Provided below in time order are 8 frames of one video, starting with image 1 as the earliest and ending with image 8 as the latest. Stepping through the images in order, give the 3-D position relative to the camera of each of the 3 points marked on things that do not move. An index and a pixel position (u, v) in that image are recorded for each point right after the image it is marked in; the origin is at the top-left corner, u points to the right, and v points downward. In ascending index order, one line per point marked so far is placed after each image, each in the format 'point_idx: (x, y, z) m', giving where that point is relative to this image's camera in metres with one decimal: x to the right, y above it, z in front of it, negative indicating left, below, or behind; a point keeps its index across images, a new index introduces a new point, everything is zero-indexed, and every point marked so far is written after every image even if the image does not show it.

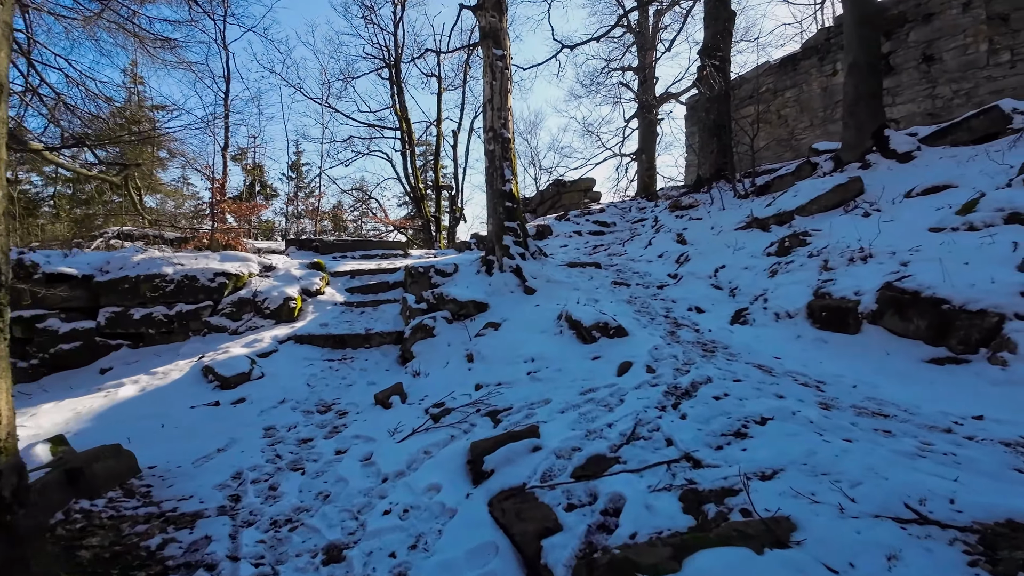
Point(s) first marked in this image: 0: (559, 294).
0: (+0.5, -0.1, +5.9) m
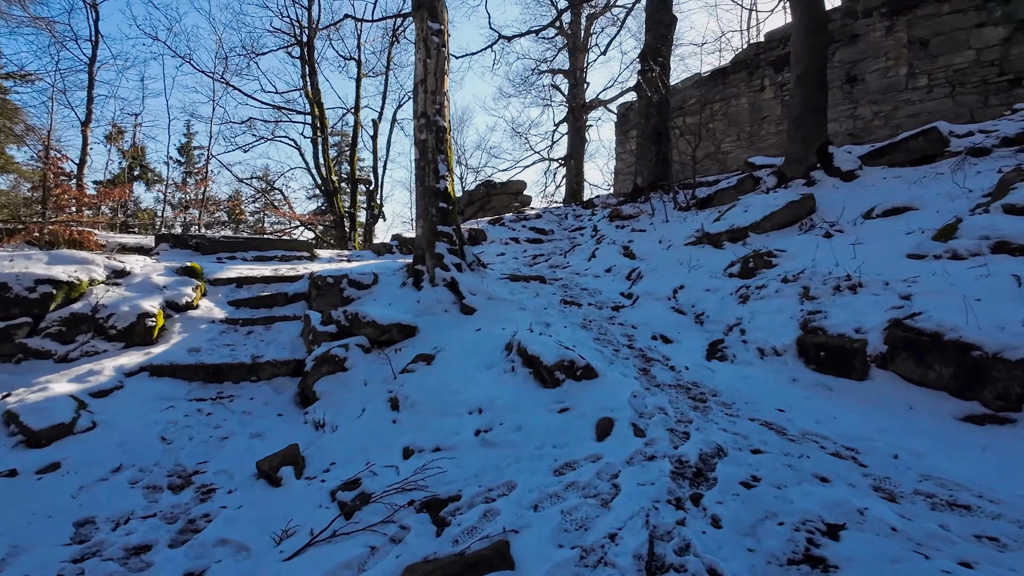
0: (-0.1, -0.3, +4.9) m
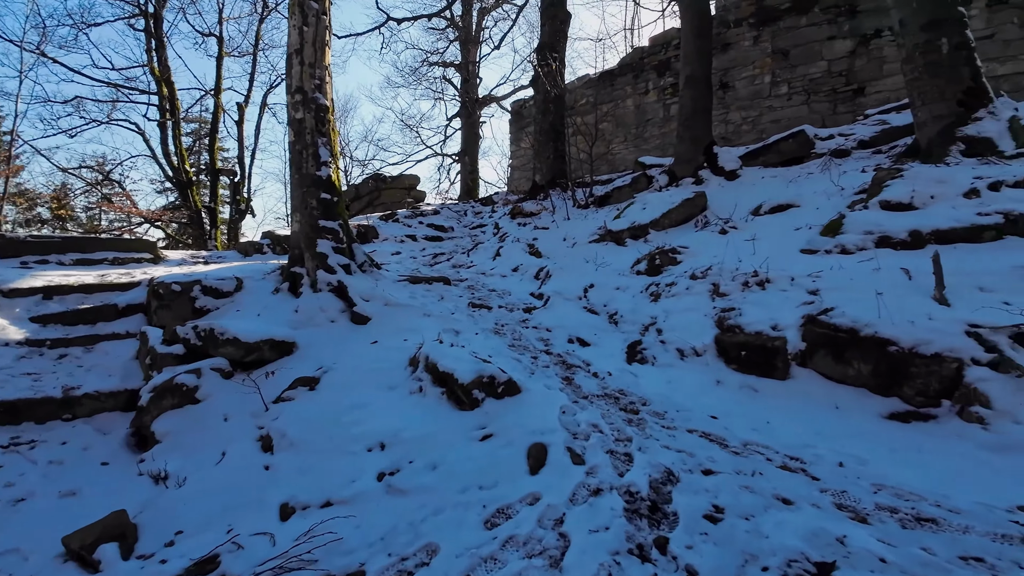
0: (-1.0, -0.3, +4.3) m
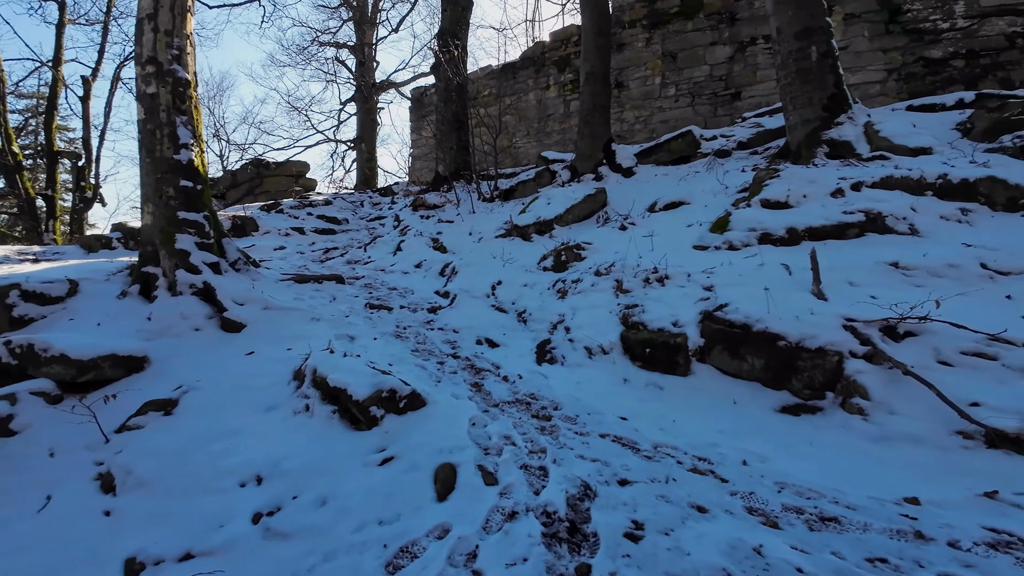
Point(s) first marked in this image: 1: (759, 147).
0: (-1.7, -0.3, +3.8) m
1: (+3.2, +1.8, +6.5) m
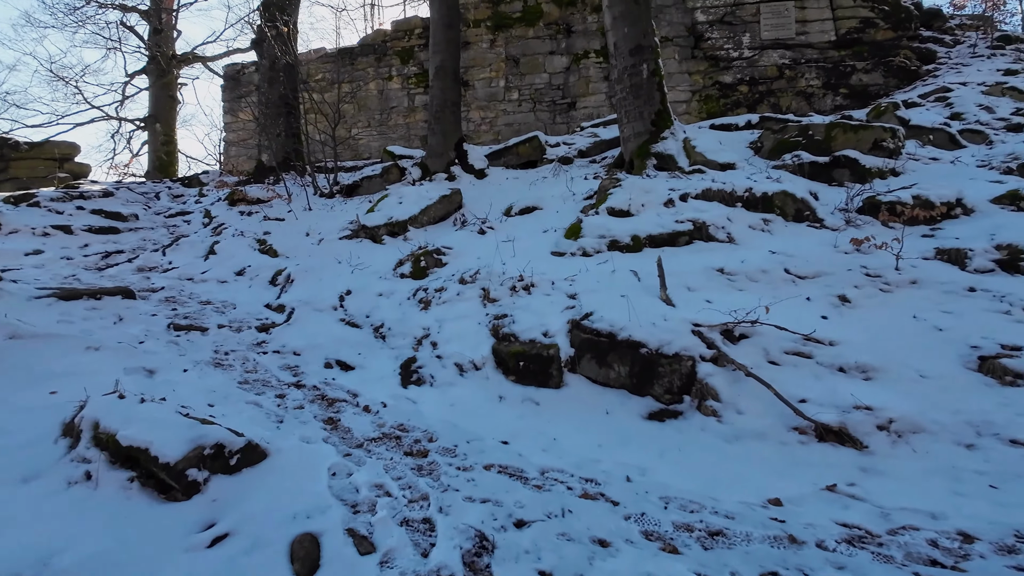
0: (-2.6, -0.5, +2.8) m
1: (+1.2, +1.8, +6.9) m
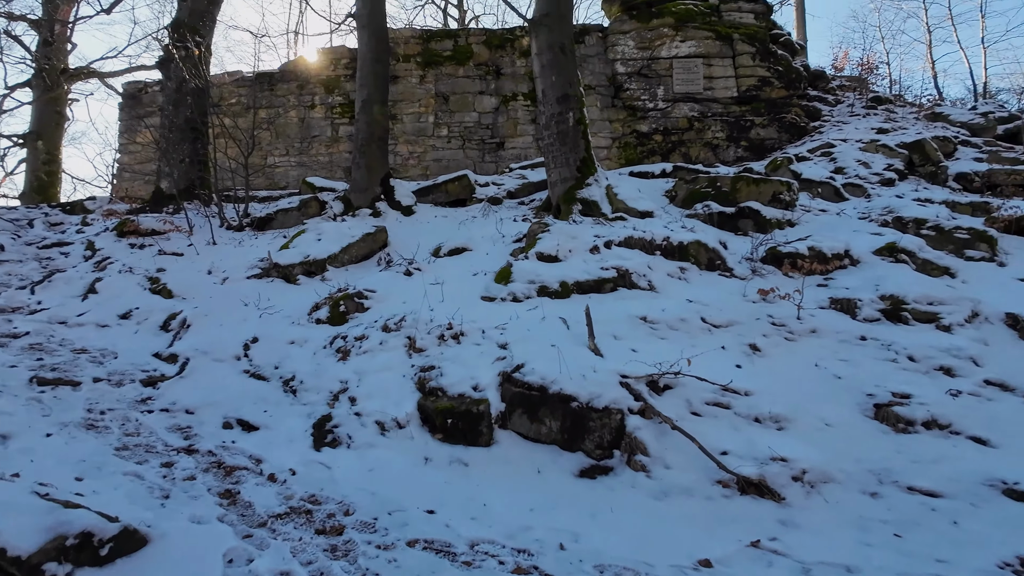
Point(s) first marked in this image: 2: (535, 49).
0: (-2.9, -0.7, +2.2) m
1: (+0.2, +1.3, +7.0) m
2: (+0.3, +3.0, +6.2) m
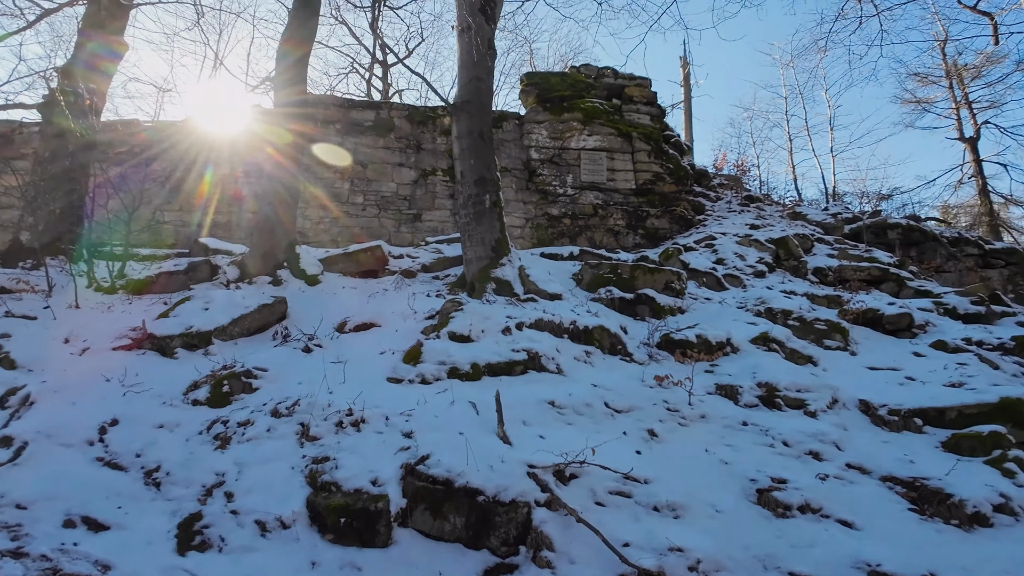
0: (-3.3, -1.0, +1.6) m
1: (-1.0, +0.2, +7.0) m
2: (-0.7, +2.1, +6.5) m
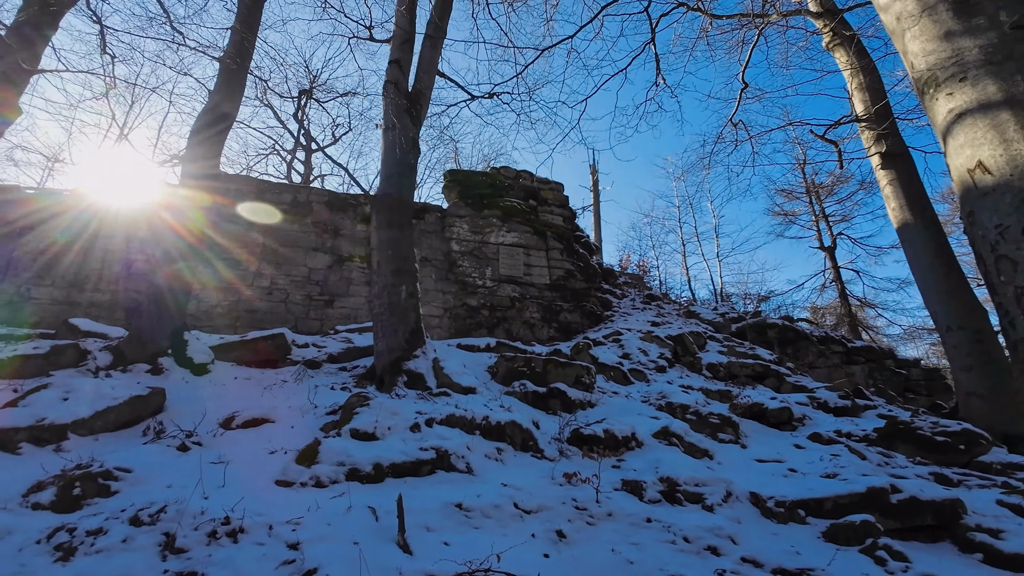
0: (-3.6, -1.2, +0.9) m
1: (-2.3, -1.0, +6.8) m
2: (-1.9, +0.9, +6.6) m
